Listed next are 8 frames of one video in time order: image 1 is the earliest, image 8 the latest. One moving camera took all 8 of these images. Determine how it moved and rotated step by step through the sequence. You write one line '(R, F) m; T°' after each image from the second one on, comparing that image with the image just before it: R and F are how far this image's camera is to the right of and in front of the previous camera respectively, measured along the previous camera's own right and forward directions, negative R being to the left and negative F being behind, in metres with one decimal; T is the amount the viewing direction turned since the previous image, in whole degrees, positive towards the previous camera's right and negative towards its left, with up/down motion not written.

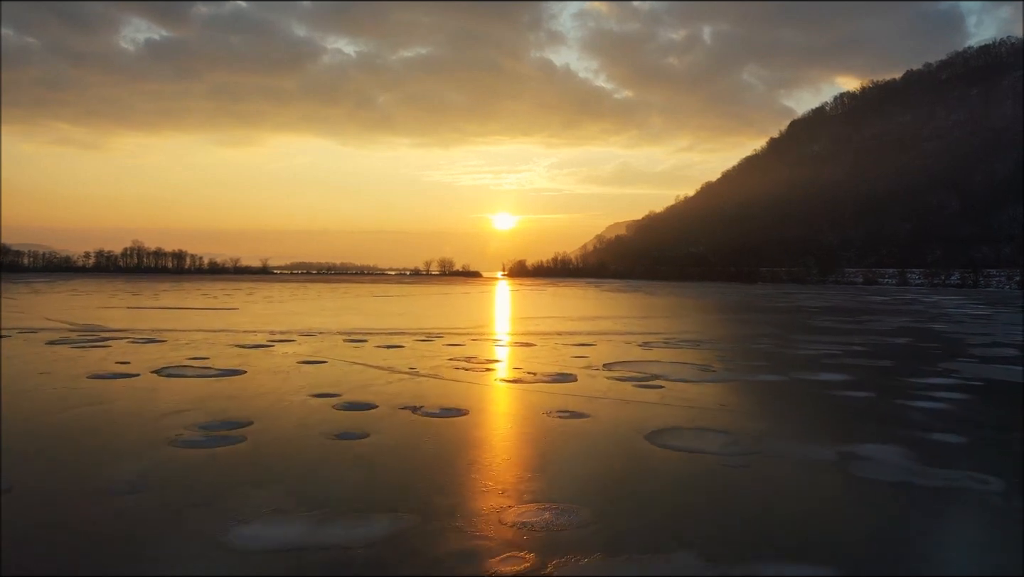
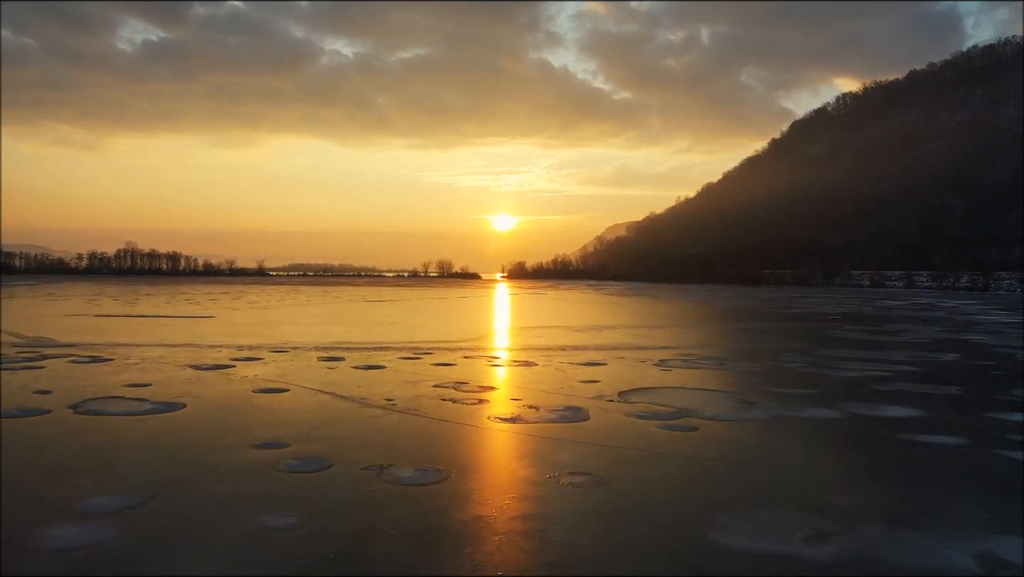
(0.0, +1.2) m; 0°
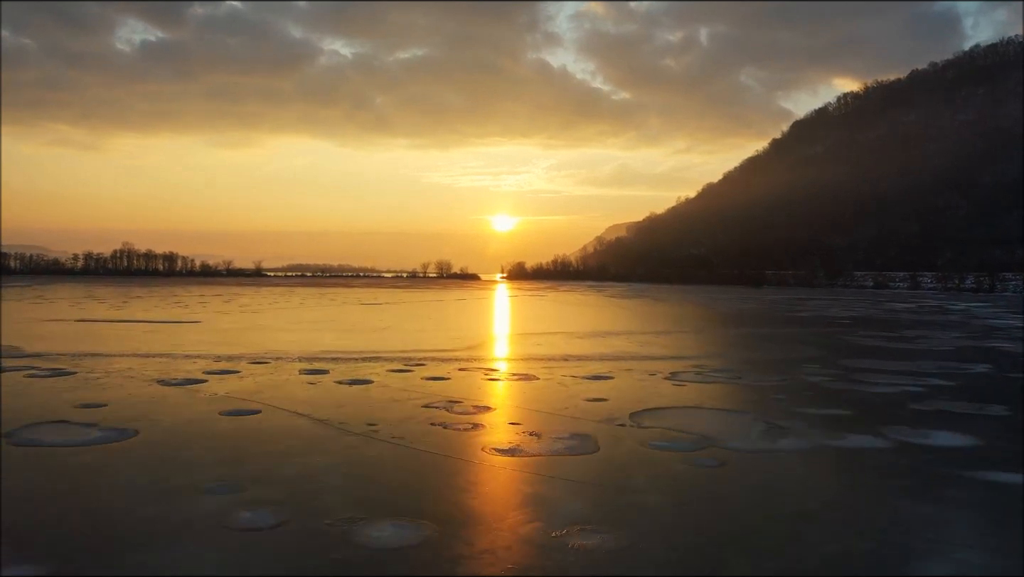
(0.0, +0.7) m; 0°
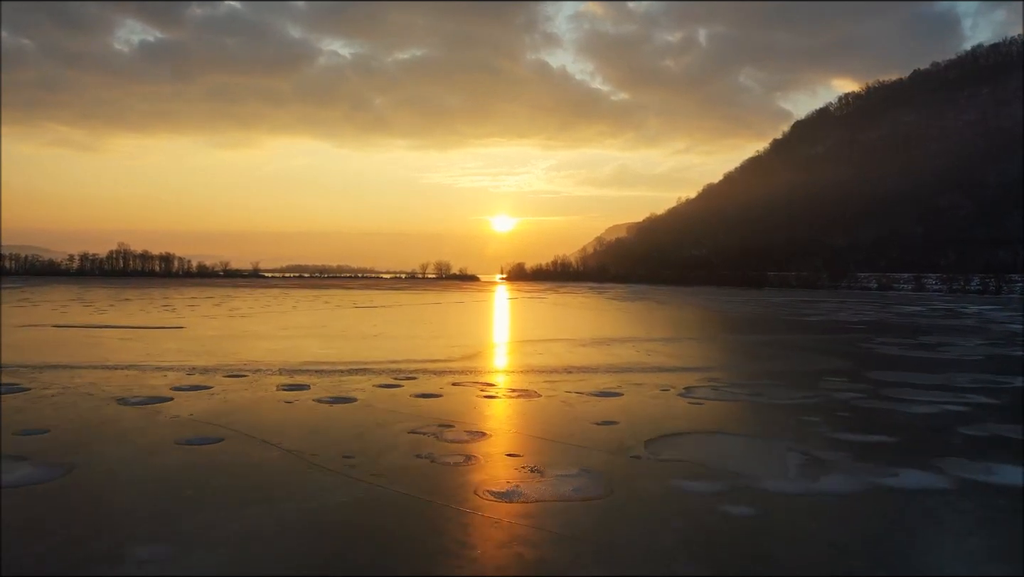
(0.0, +0.7) m; 0°
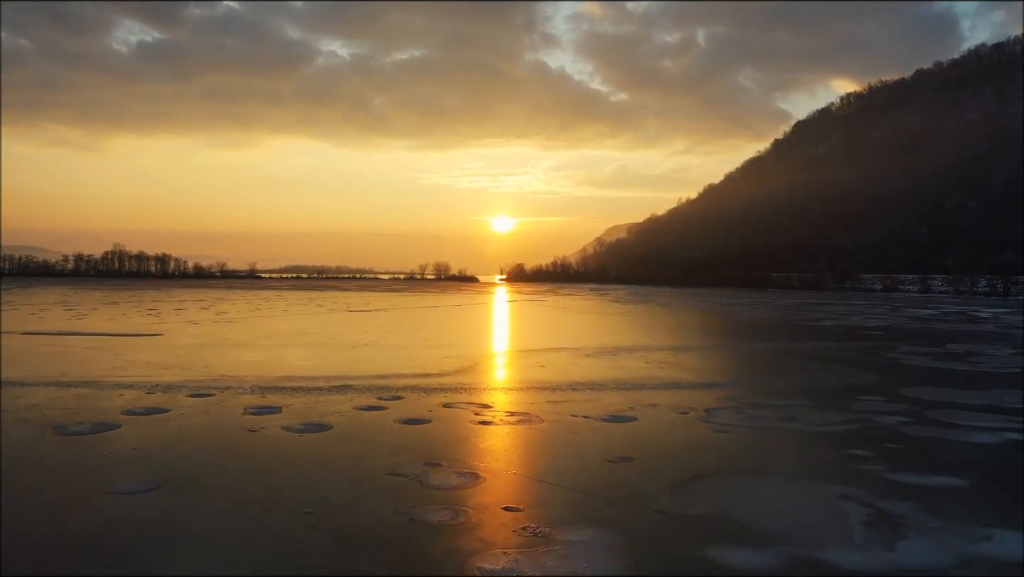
(0.0, +0.8) m; 0°
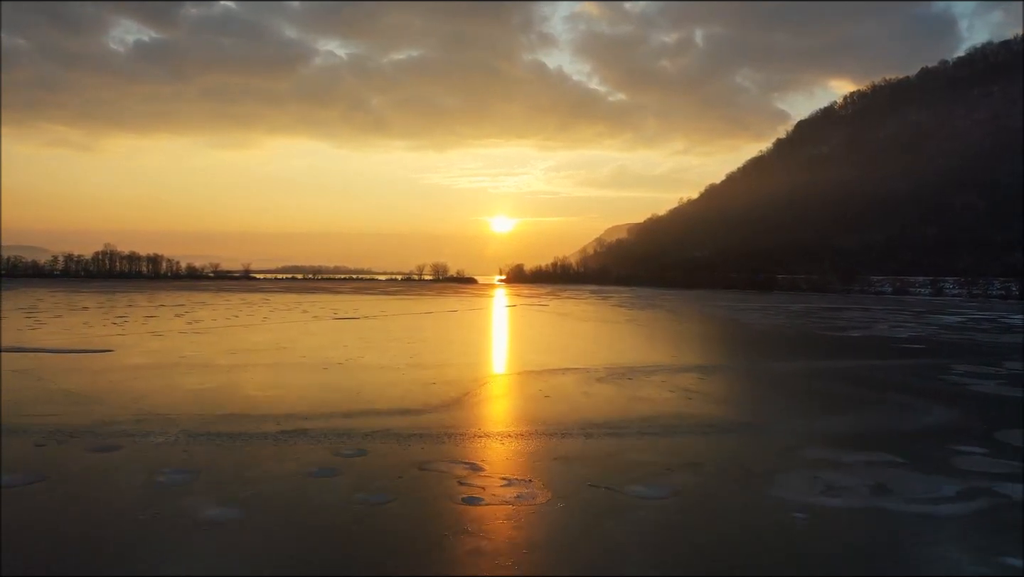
(0.0, +1.6) m; 0°
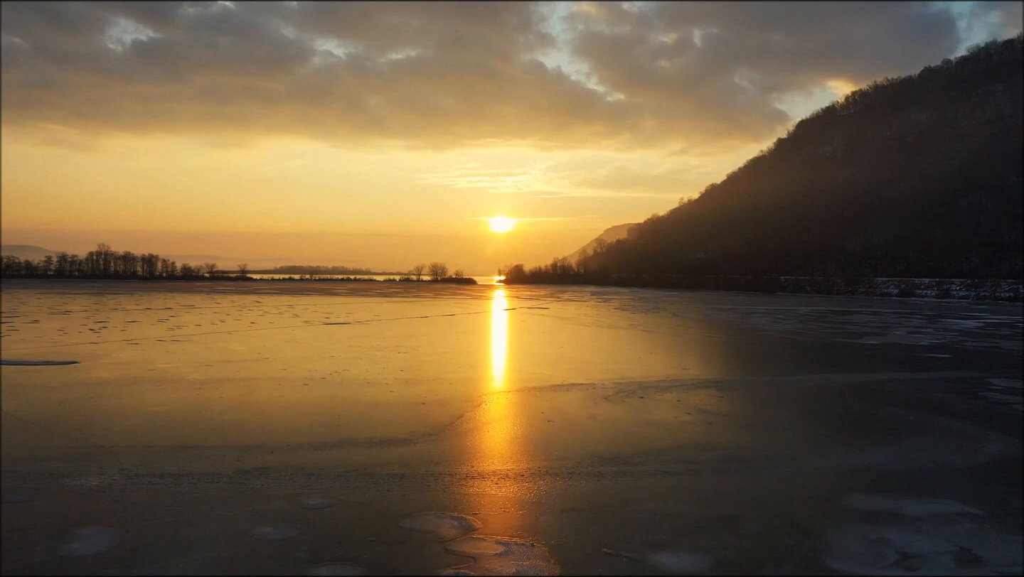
(0.0, +0.9) m; 0°
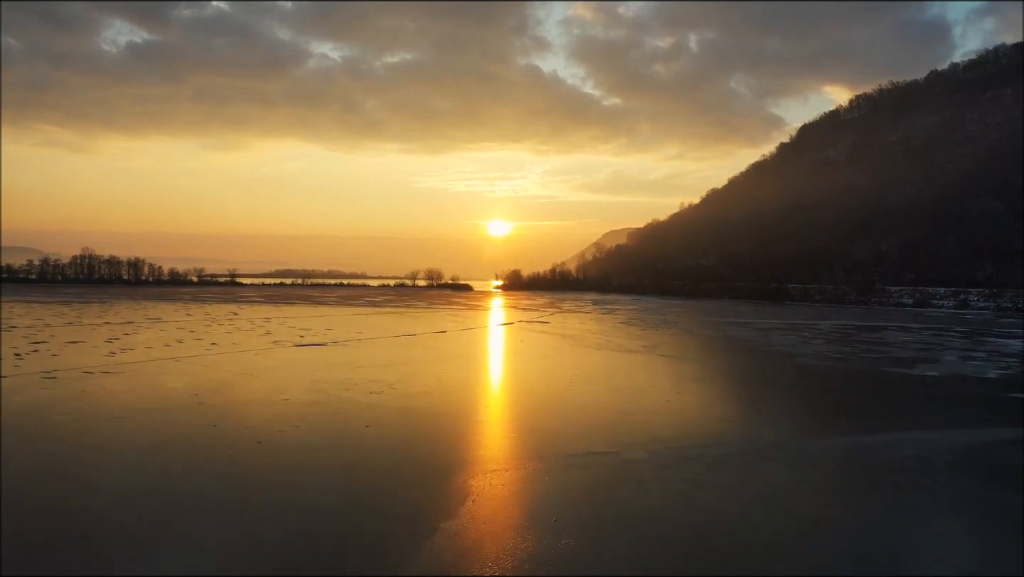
(0.0, +2.4) m; 0°
